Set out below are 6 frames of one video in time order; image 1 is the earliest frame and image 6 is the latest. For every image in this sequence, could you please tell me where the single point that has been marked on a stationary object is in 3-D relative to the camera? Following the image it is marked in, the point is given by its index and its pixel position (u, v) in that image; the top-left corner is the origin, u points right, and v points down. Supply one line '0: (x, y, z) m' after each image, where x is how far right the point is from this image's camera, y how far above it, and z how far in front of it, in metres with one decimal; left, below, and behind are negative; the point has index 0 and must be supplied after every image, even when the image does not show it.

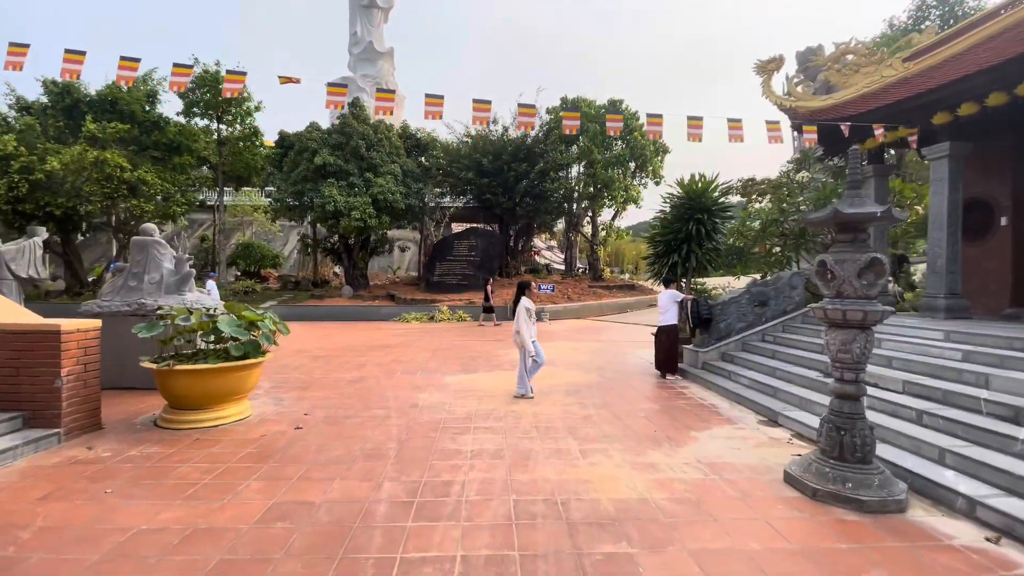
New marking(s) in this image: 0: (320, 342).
0: (-4.2, -1.2, +10.4) m
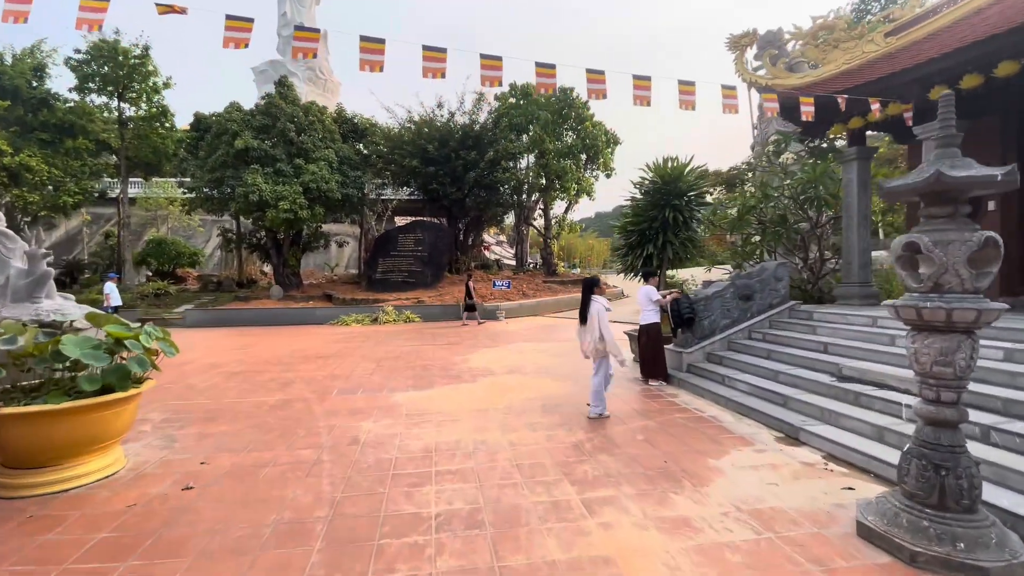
0: (-5.0, -1.2, +8.9) m
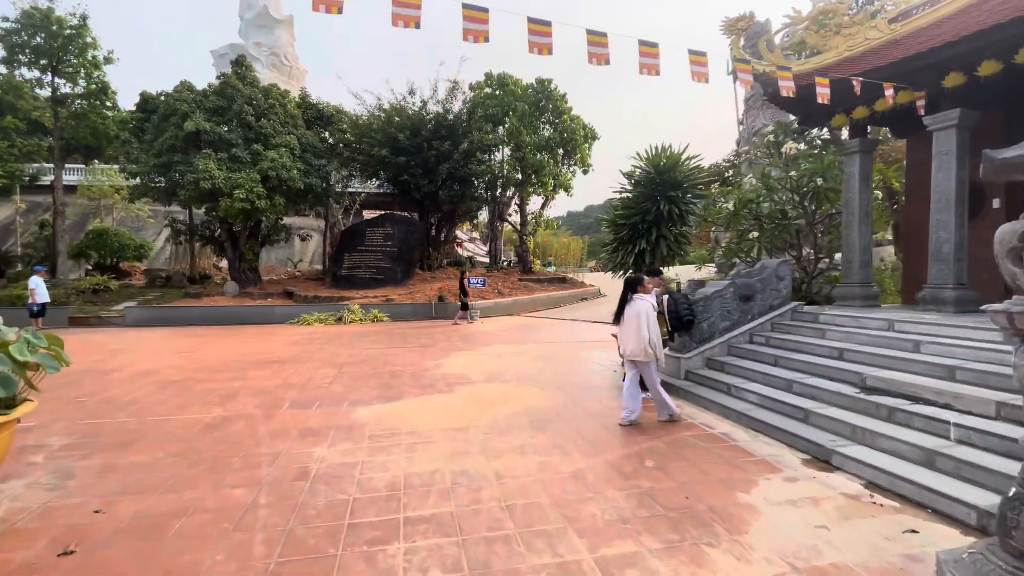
0: (-5.4, -1.1, +7.9) m
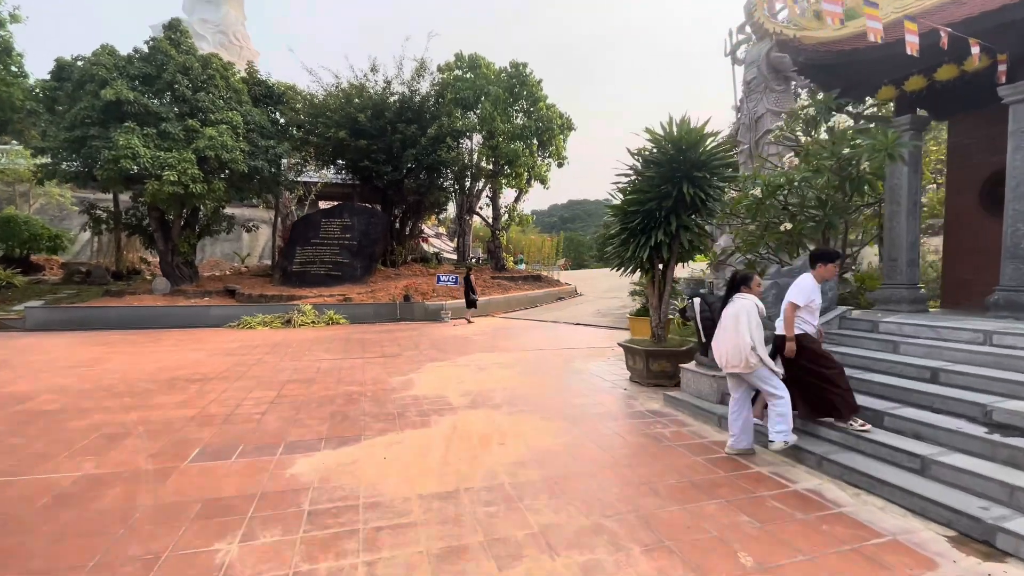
0: (-5.6, -1.1, +6.2) m
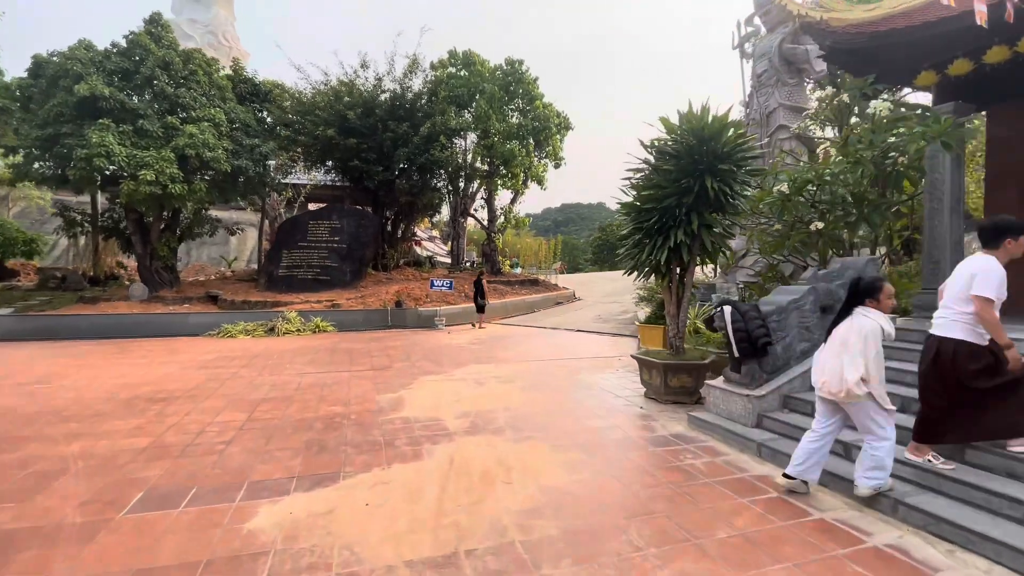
0: (-5.6, -1.2, +5.5) m
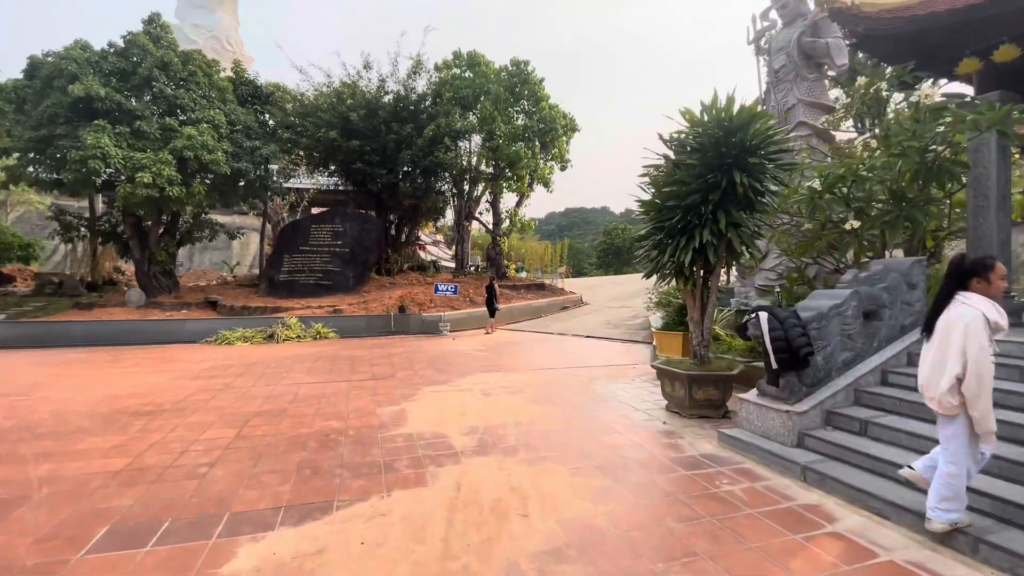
0: (-5.5, -1.3, +5.2) m
